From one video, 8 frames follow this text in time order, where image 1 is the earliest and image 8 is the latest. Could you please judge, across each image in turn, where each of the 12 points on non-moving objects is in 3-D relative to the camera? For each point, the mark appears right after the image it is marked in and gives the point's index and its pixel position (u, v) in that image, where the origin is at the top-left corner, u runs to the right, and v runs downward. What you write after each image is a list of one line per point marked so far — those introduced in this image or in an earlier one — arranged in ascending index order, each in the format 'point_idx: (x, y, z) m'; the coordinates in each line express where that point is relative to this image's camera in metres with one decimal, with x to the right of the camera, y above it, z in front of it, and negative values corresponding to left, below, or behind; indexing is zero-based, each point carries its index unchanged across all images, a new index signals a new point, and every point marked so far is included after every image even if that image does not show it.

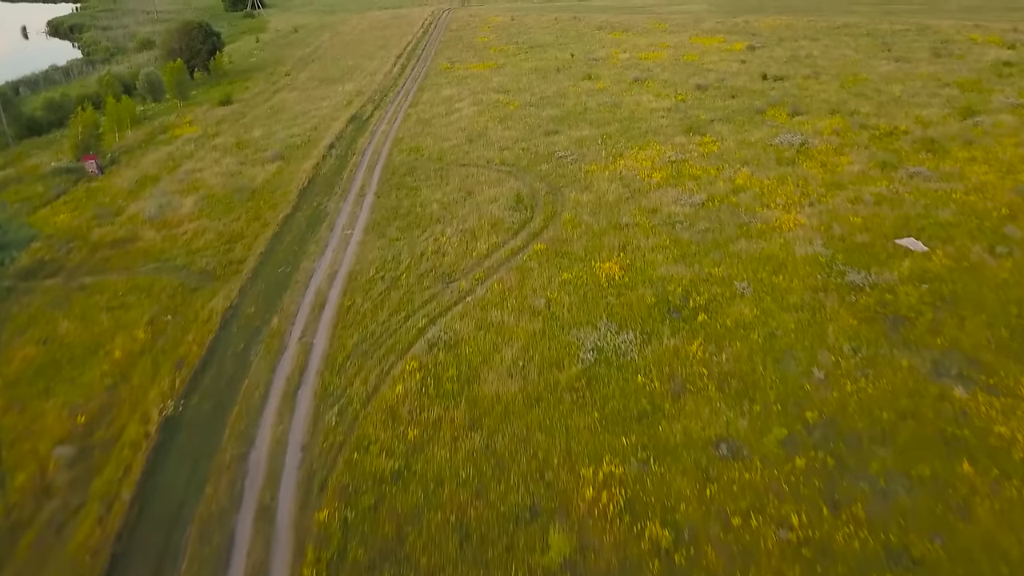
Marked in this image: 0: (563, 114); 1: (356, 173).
0: (+1.7, +5.7, +20.0) m
1: (-4.5, +3.3, +17.4) m
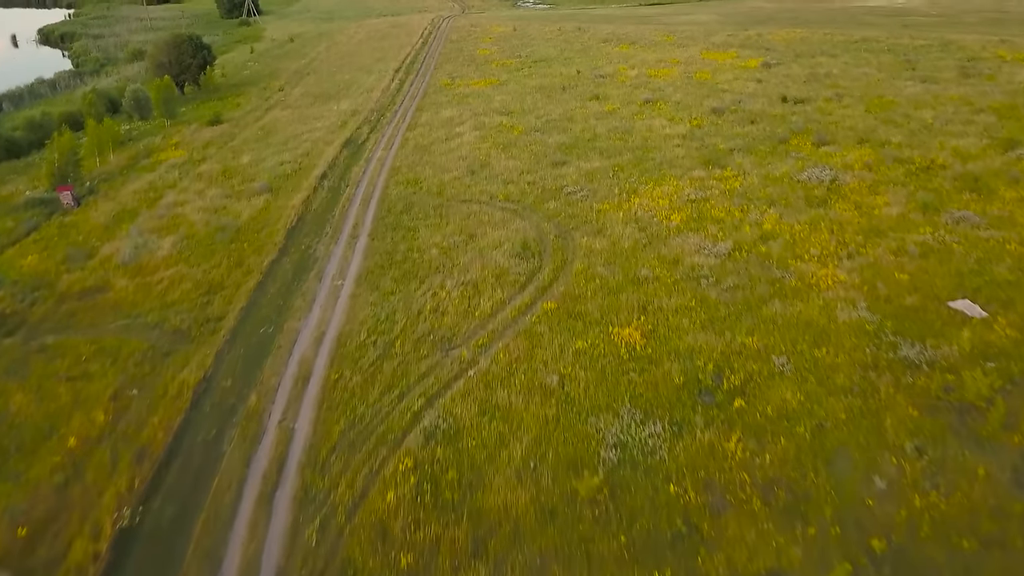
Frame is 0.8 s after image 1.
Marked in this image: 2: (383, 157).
0: (+1.9, +4.5, +18.8) m
1: (-4.4, +2.1, +16.1) m
2: (-4.2, +4.2, +19.4) m
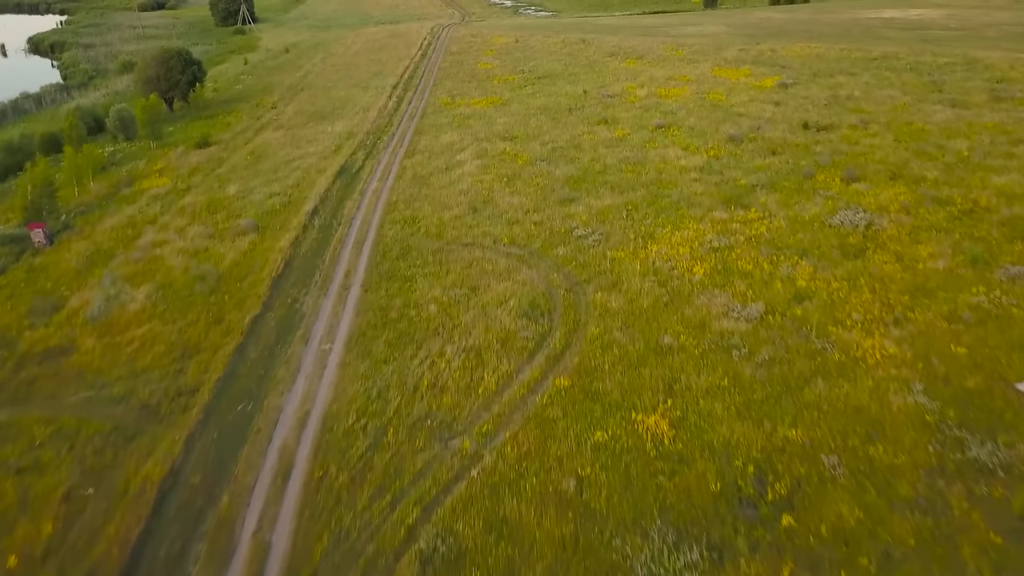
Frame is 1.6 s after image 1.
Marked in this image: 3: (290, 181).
0: (+2.0, +3.3, +17.5) m
1: (-4.2, +0.9, +14.9) m
2: (-4.0, +3.0, +18.2) m
3: (-7.3, +3.5, +19.5) m
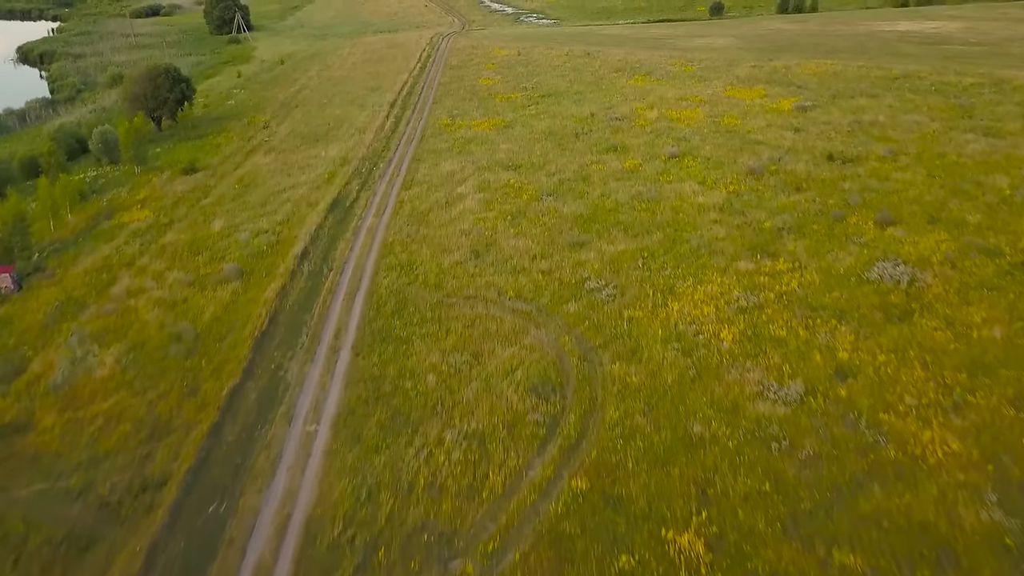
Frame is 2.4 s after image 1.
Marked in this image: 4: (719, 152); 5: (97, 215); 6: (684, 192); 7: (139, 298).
0: (+2.1, +2.0, +16.3) m
1: (-4.1, -0.4, +13.6) m
2: (-3.9, +1.7, +16.9) m
3: (-7.1, +2.2, +18.3) m
4: (+6.7, +4.4, +19.3) m
5: (-13.8, +2.4, +19.9) m
6: (+4.9, +2.7, +16.9) m
7: (-9.0, -0.2, +14.5) m
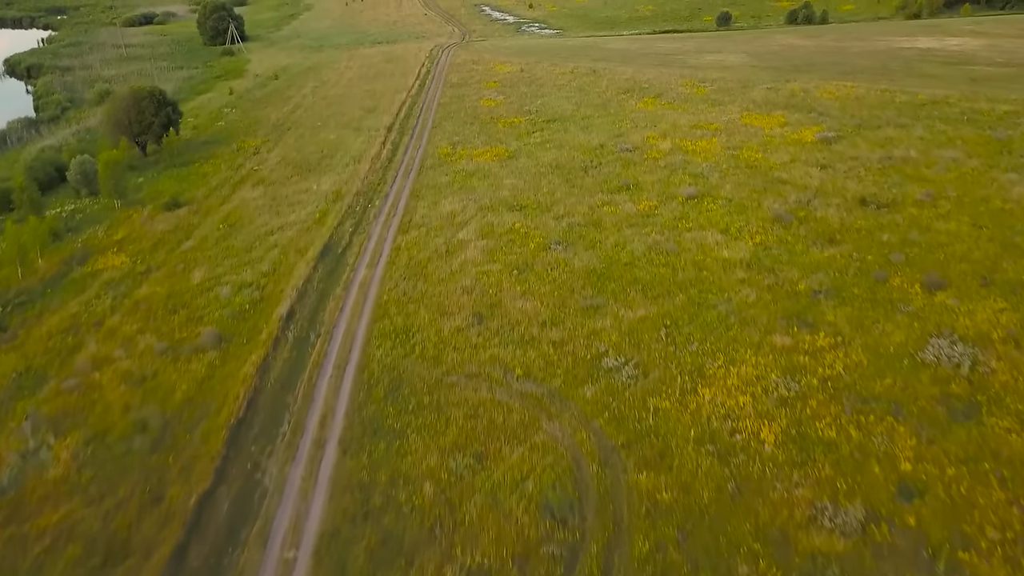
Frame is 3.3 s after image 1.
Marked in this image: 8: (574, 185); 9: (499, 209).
0: (+2.3, +0.5, +14.8) m
1: (-3.9, -1.9, +12.2) m
2: (-3.8, +0.2, +15.5) m
3: (-7.0, +0.7, +16.8) m
4: (+6.8, +2.8, +17.9) m
5: (-13.6, +0.9, +18.4) m
6: (+5.0, +1.2, +15.5) m
7: (-8.9, -1.8, +13.0) m
8: (+2.1, +3.5, +19.8) m
9: (-0.4, +2.5, +18.8) m
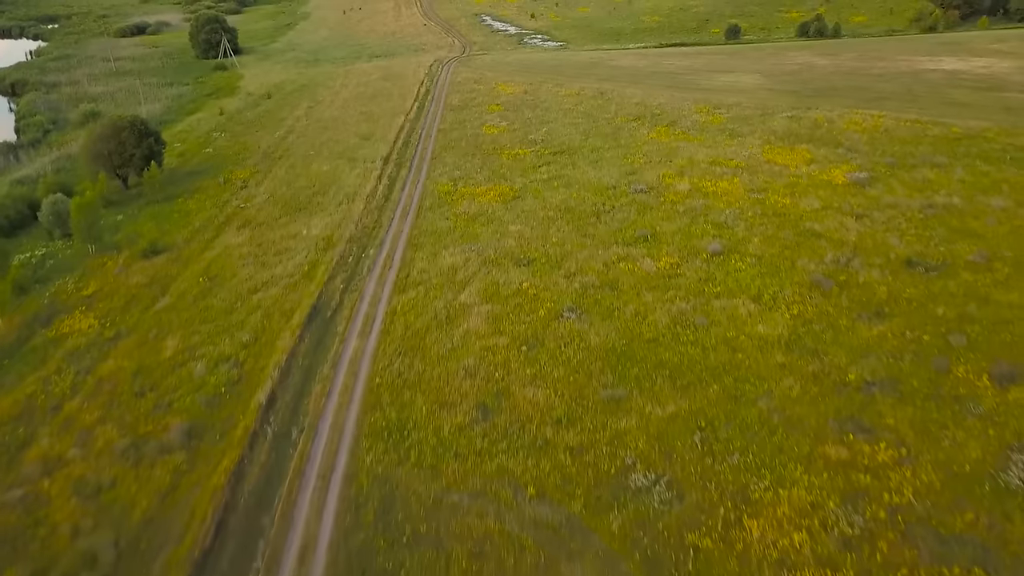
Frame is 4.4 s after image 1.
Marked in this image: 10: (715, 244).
0: (+2.5, -1.3, +13.2) m
1: (-3.8, -3.7, +10.5) m
2: (-3.6, -1.6, +13.8) m
3: (-6.8, -1.1, +15.2) m
4: (+7.0, +1.1, +16.2) m
5: (-13.4, -0.9, +16.8) m
6: (+5.2, -0.6, +13.8) m
7: (-8.7, -3.6, +11.4) m
8: (+2.2, +1.7, +18.2) m
9: (-0.2, +0.8, +17.1) m
10: (+5.6, +1.2, +16.7) m
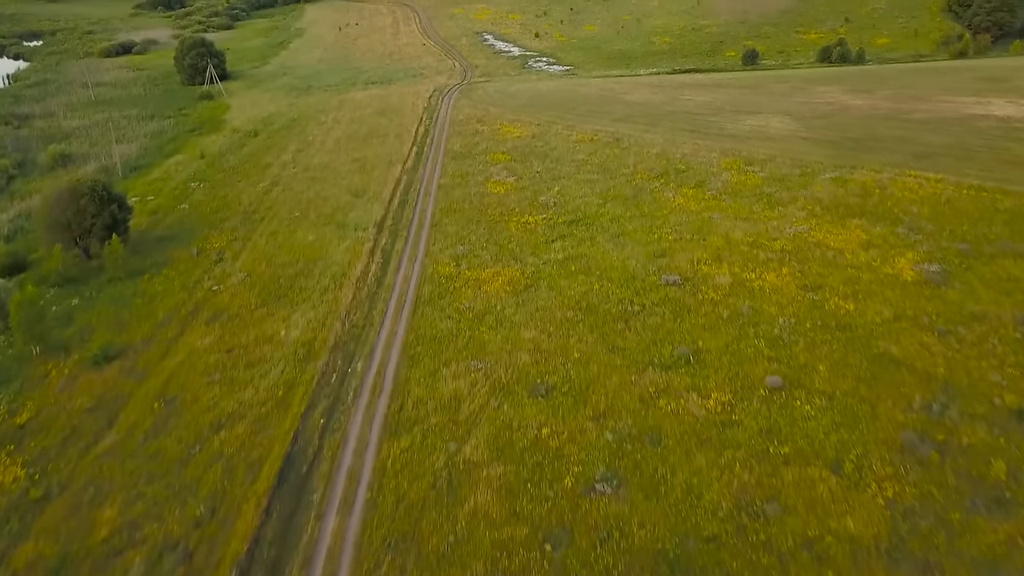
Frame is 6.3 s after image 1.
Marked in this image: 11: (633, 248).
0: (+2.8, -4.5, +10.3) m
1: (-3.4, -6.9, +7.6) m
2: (-3.2, -4.8, +11.0) m
3: (-6.4, -4.3, +12.3) m
4: (+7.4, -2.1, +13.3) m
5: (-13.1, -4.1, +13.9) m
6: (+5.6, -3.8, +11.0) m
7: (-8.3, -6.8, +8.5) m
8: (+2.6, -1.5, +15.3) m
9: (+0.1, -2.4, +14.3) m
10: (+6.0, -2.0, +13.8) m
11: (+4.0, +1.3, +19.7) m
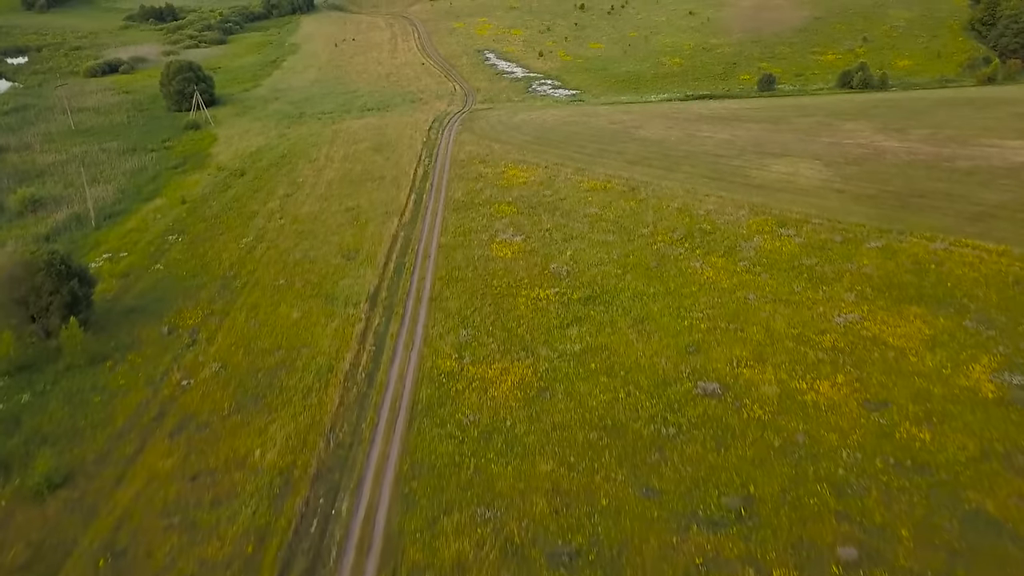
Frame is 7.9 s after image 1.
0: (+3.2, -7.3, +7.9) m
1: (-3.1, -9.7, +5.2) m
2: (-2.9, -7.7, +8.5) m
3: (-6.1, -7.2, +9.9) m
4: (+7.7, -5.0, +10.9) m
5: (-12.8, -7.0, +11.4) m
6: (+5.9, -6.6, +8.5) m
7: (-8.0, -9.6, +6.0) m
8: (+2.9, -4.3, +12.9) m
9: (+0.5, -5.3, +11.8) m
10: (+6.3, -4.8, +11.3) m
11: (+4.3, -1.5, +17.3) m
